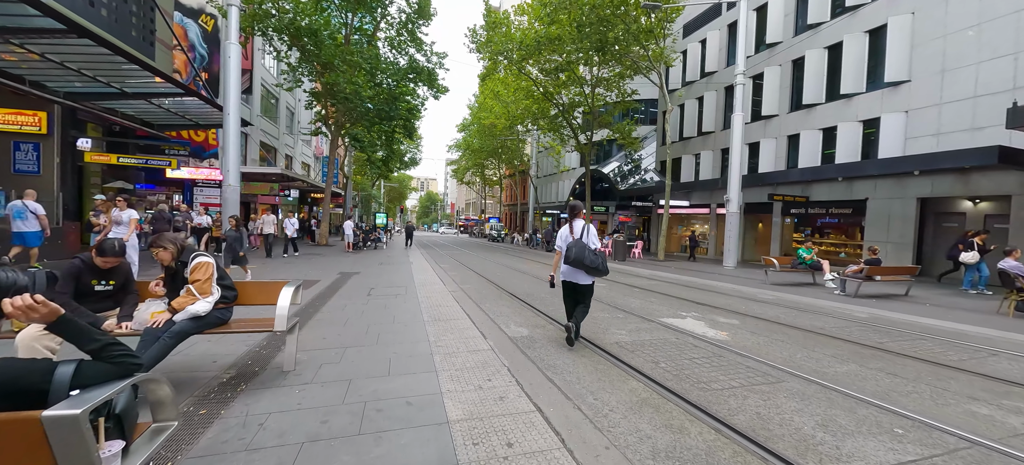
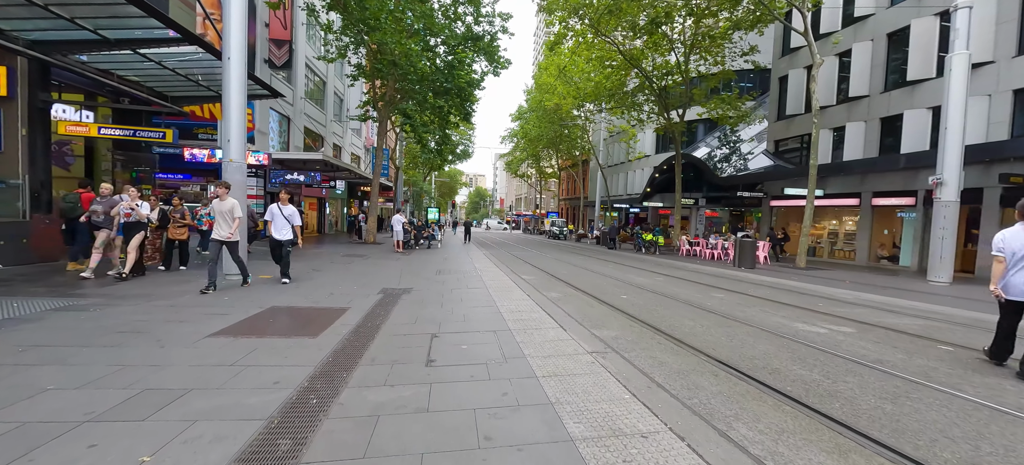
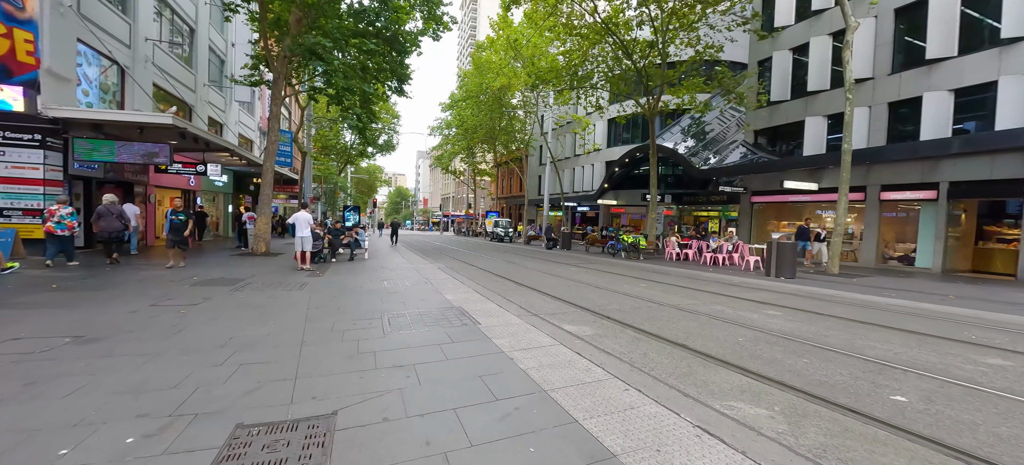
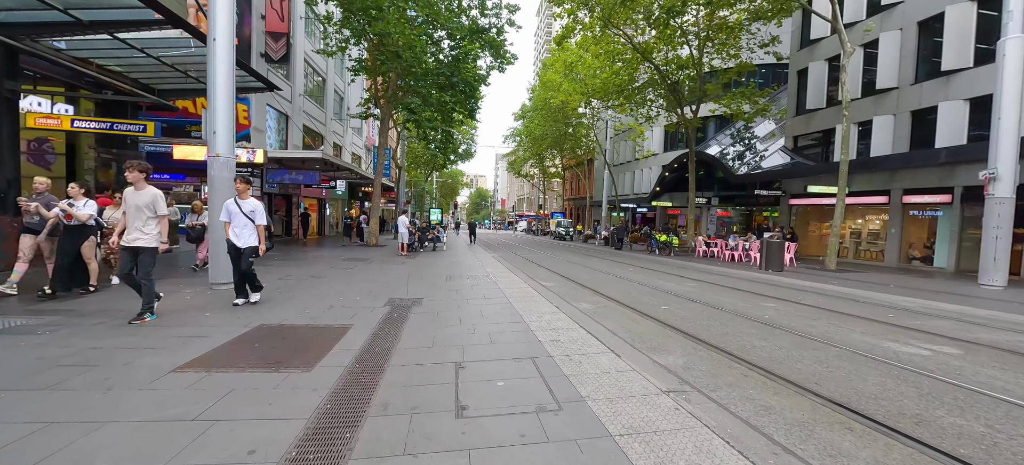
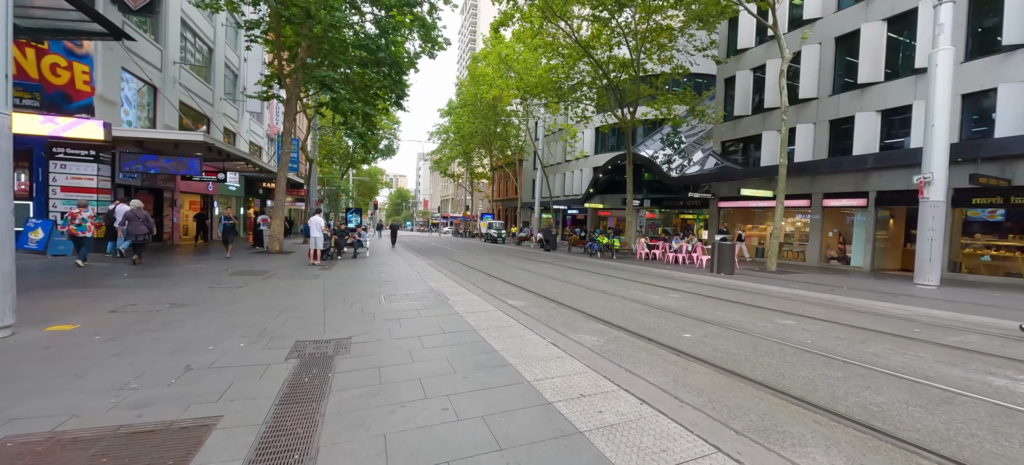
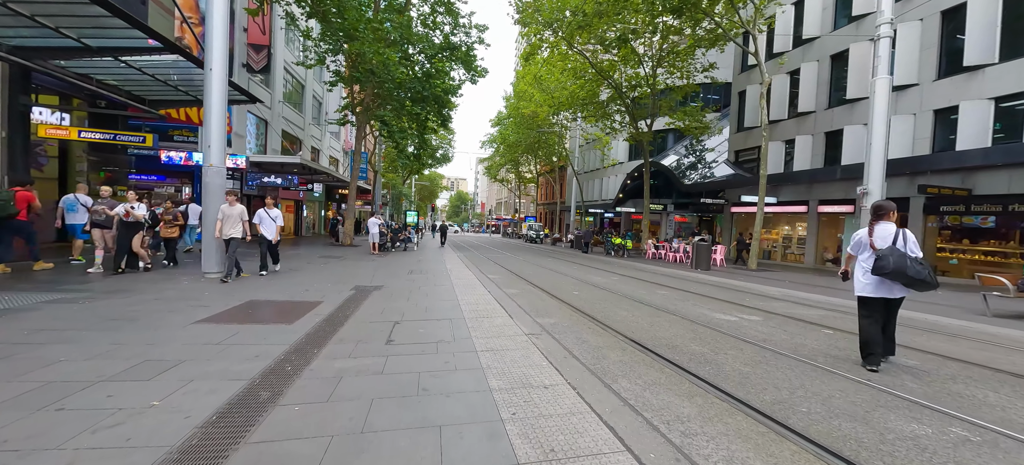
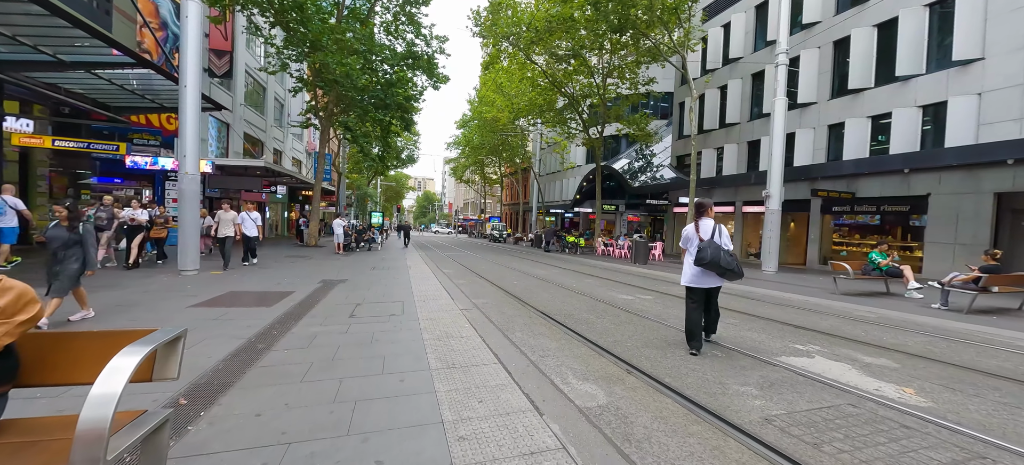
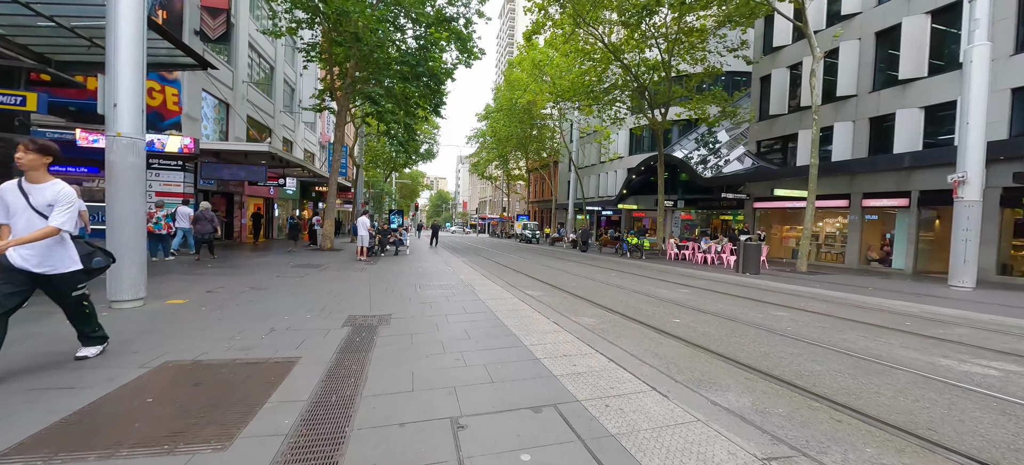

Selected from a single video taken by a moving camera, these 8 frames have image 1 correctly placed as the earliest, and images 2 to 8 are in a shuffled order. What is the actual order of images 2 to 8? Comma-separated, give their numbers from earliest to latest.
7, 6, 2, 4, 8, 5, 3
